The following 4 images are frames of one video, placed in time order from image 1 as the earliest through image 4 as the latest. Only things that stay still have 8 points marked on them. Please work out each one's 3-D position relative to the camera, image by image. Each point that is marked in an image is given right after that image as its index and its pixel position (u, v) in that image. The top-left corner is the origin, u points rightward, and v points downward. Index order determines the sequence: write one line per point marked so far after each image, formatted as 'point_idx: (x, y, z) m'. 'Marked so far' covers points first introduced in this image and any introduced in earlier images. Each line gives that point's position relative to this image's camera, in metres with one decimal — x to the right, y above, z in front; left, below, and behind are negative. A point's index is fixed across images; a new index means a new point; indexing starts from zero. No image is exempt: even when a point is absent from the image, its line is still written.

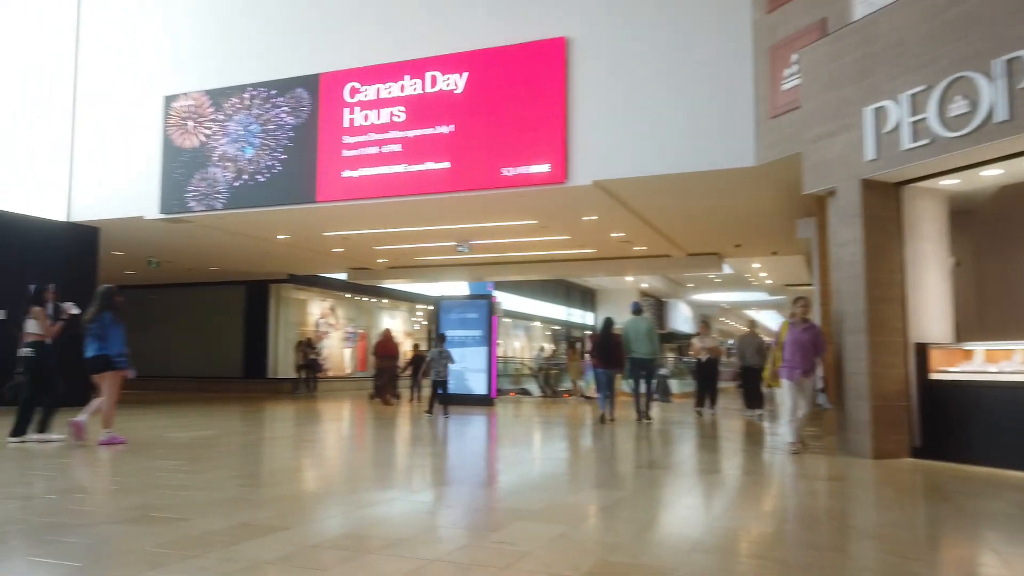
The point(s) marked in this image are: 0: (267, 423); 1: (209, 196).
0: (-4.2, -2.3, +12.8) m
1: (-4.8, +1.5, +12.0) m
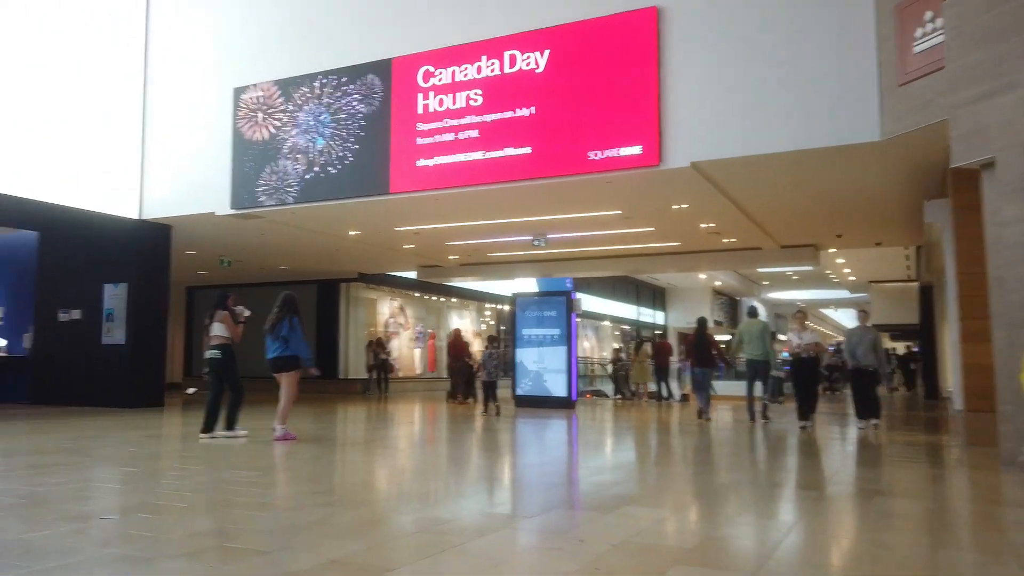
0: (-2.9, -2.2, +12.3) m
1: (-3.6, +1.5, +11.6) m
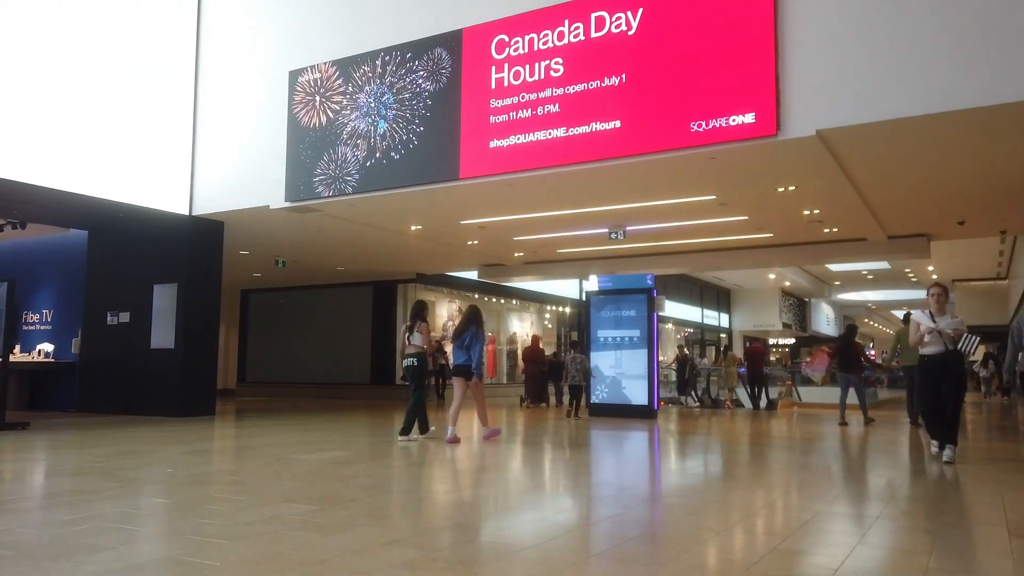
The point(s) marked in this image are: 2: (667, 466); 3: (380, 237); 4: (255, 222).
0: (-1.7, -2.2, +11.2) m
1: (-2.5, +1.5, +10.6) m
2: (+1.9, -2.2, +9.1) m
3: (-2.4, +0.9, +13.7) m
4: (-4.3, +1.1, +12.6) m
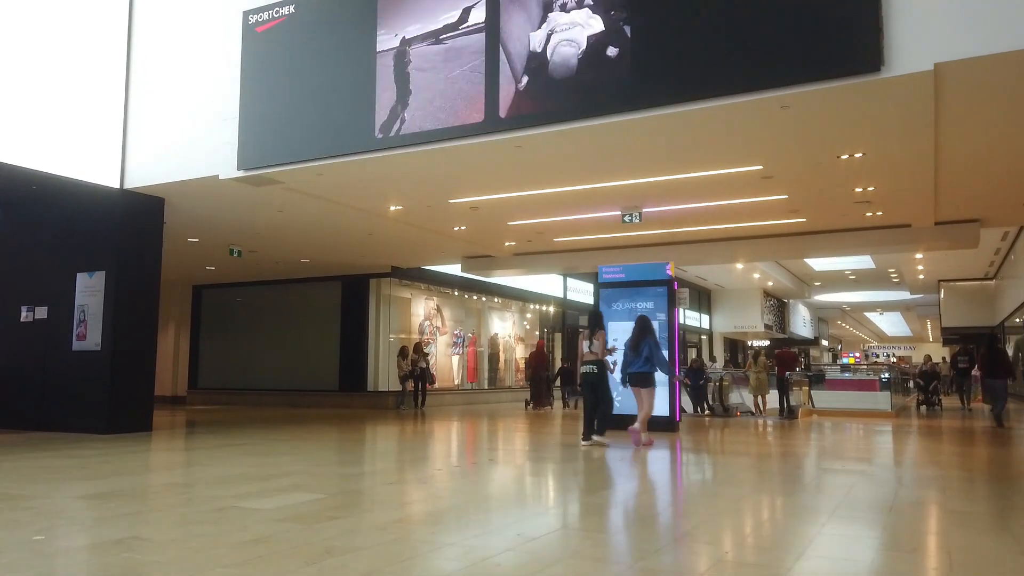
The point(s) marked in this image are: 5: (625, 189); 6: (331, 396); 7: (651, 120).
0: (-1.6, -2.1, +9.3) m
1: (-2.4, +1.7, +8.6) m
2: (+2.0, -2.0, +7.3) m
3: (-2.5, +1.1, +11.7) m
4: (-4.3, +1.2, +10.5) m
5: (+1.5, +1.3, +10.0) m
6: (-4.3, -2.6, +18.1) m
7: (+1.2, +1.5, +7.1) m
